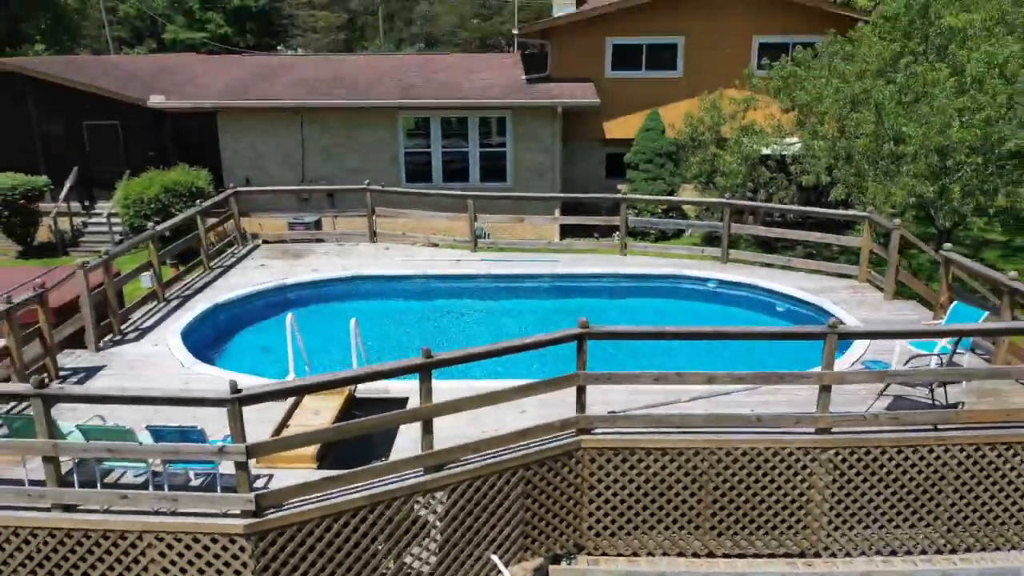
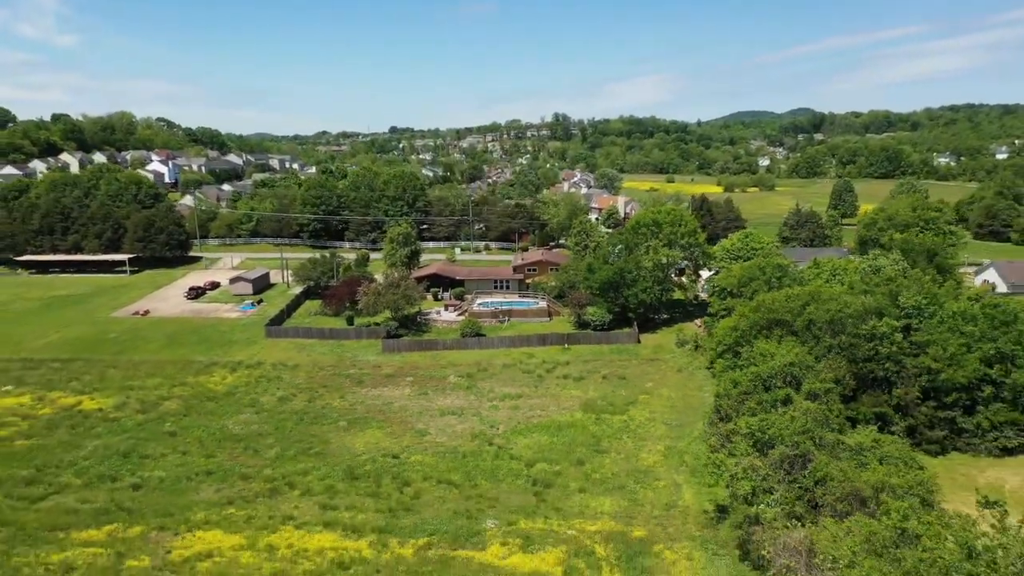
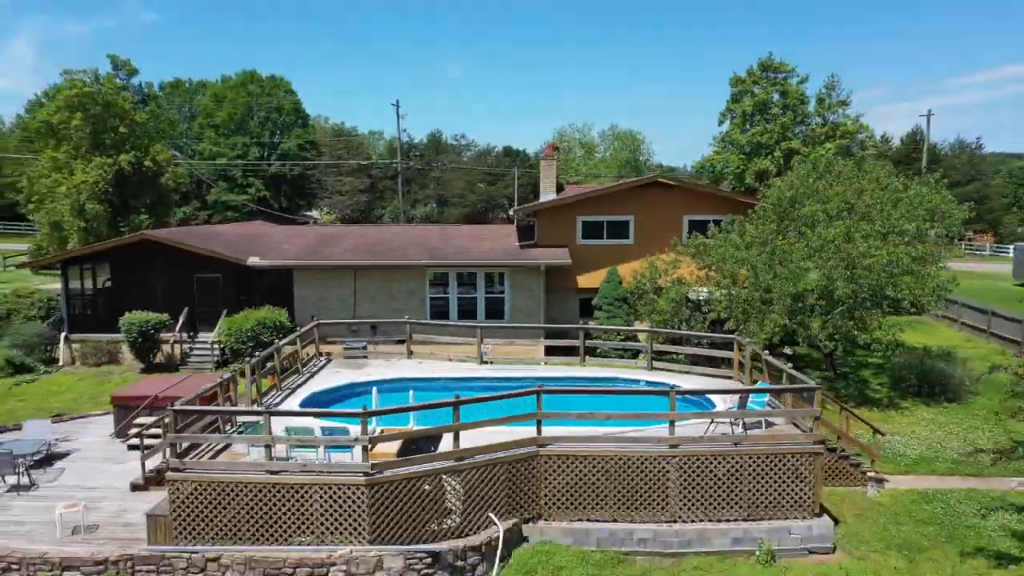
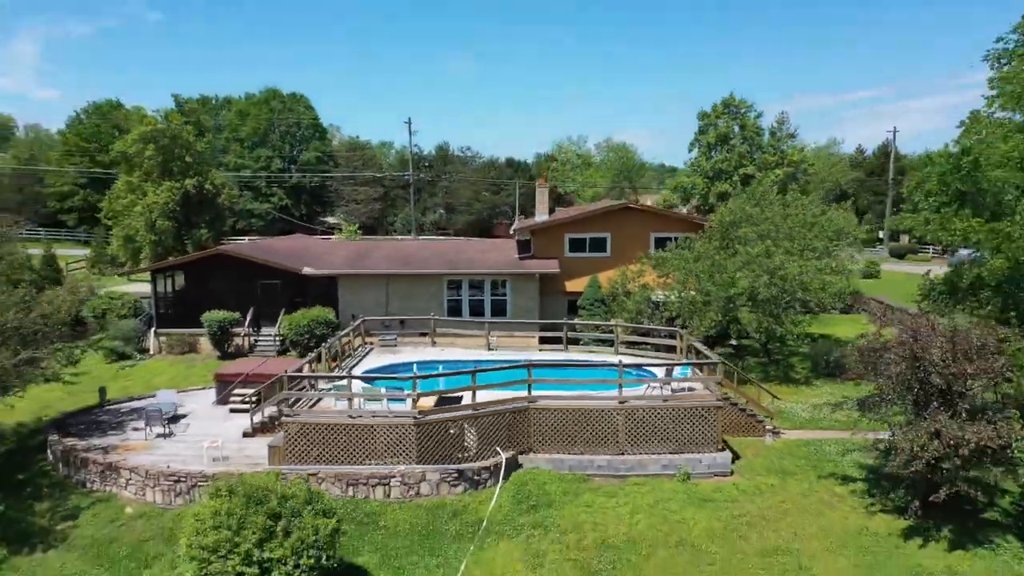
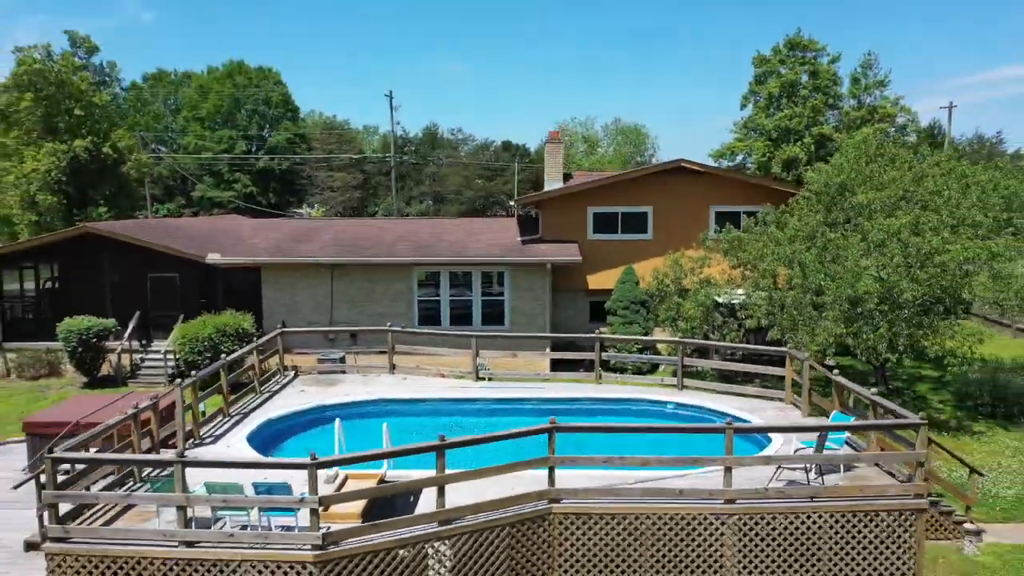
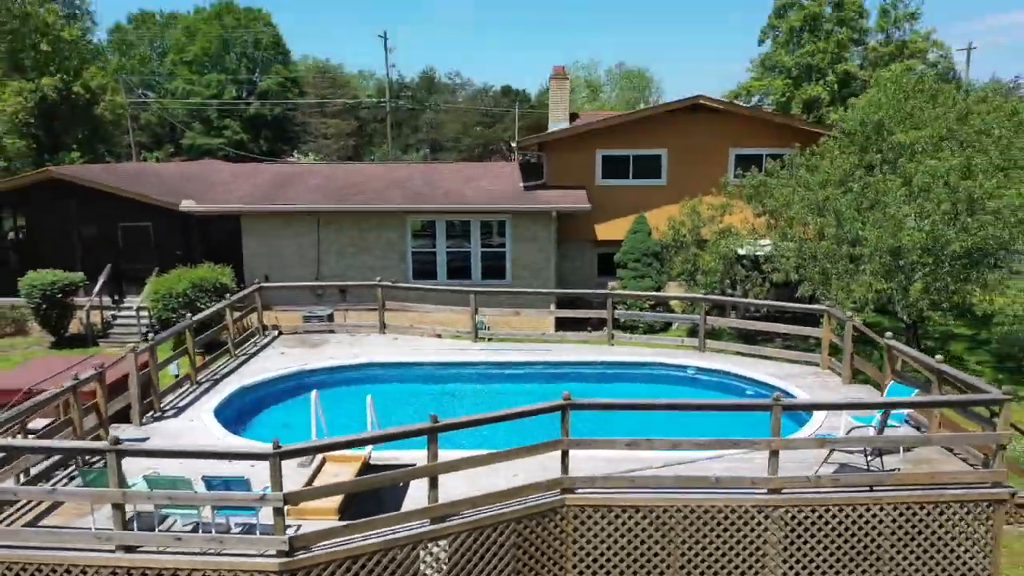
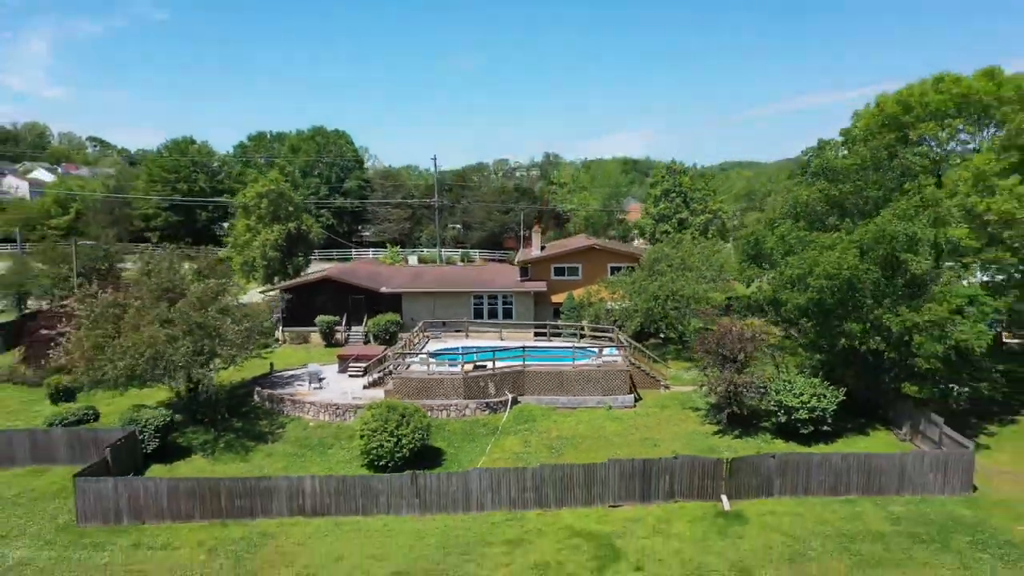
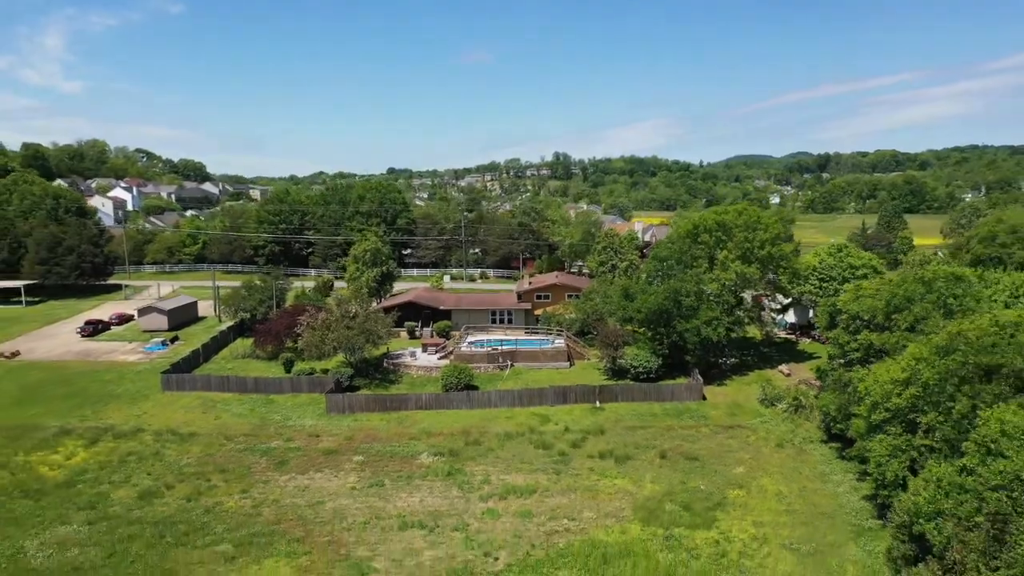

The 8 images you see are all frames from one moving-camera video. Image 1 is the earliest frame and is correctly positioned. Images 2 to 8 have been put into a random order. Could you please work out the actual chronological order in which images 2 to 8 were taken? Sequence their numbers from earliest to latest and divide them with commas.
6, 5, 3, 4, 7, 8, 2
